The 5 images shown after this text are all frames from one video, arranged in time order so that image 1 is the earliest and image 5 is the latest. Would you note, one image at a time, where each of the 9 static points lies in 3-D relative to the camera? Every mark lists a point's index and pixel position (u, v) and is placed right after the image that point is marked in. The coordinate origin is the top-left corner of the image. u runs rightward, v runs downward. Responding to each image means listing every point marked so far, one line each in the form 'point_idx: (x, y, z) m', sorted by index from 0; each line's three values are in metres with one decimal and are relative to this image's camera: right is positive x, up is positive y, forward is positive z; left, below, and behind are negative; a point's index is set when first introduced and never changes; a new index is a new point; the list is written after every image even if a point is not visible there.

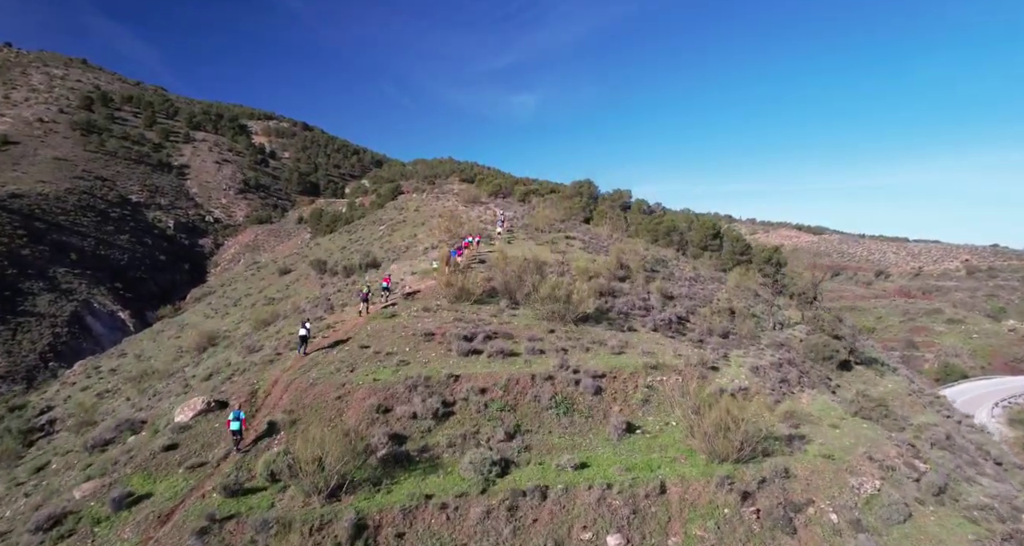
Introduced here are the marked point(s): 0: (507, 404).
0: (-0.1, -3.7, +15.0) m
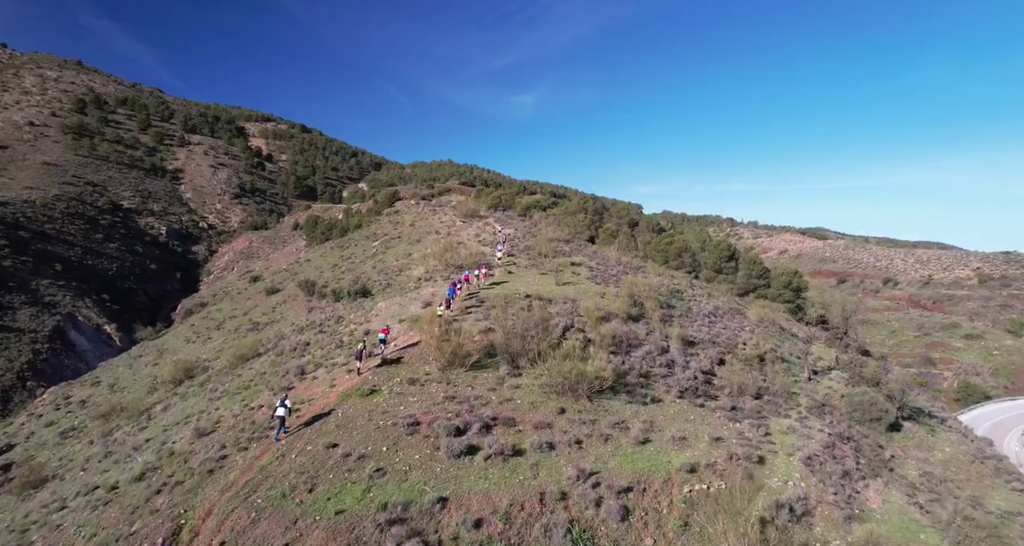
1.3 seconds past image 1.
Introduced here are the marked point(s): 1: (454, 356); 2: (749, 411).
0: (-0.1, -5.7, +11.7) m
1: (-2.0, -2.8, +18.3) m
2: (+8.5, -4.9, +19.4) m
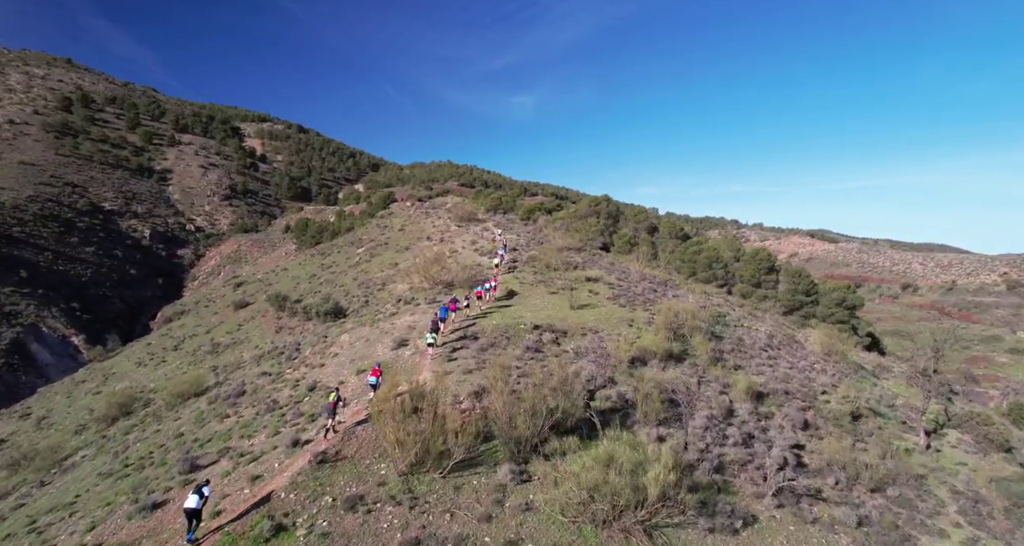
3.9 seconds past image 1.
0: (+0.1, -6.6, +4.9) m
1: (-1.8, -3.7, +11.5) m
2: (+8.6, -5.9, +12.6) m
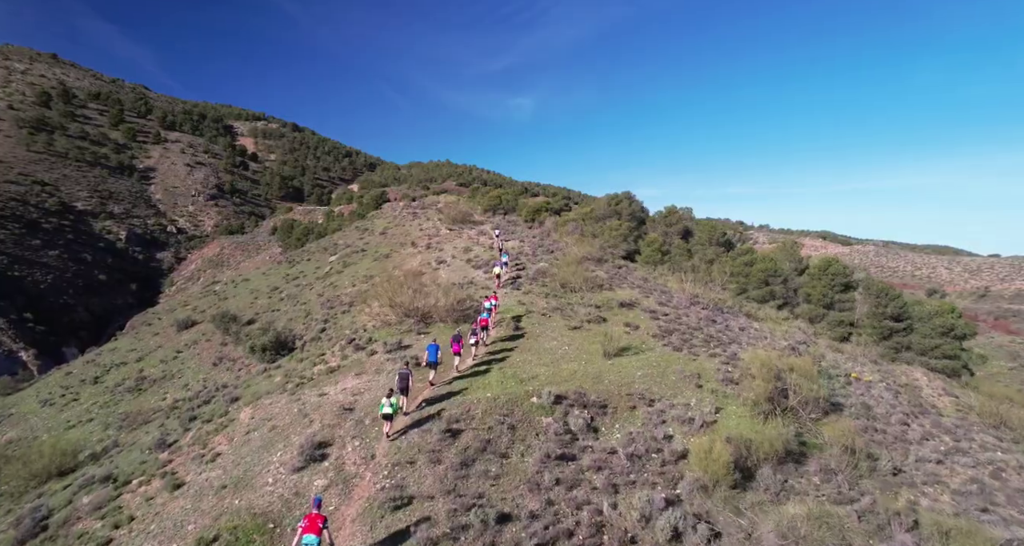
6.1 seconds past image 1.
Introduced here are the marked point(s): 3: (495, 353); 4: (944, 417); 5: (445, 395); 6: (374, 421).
0: (+0.2, -7.5, -3.8) m
1: (-1.7, -4.6, +2.8) m
2: (+8.8, -6.8, +3.9) m
3: (-0.9, -2.6, +16.4) m
4: (+14.1, -4.6, +17.6) m
5: (-1.7, -3.2, +11.9) m
6: (-3.2, -3.2, +11.9) m
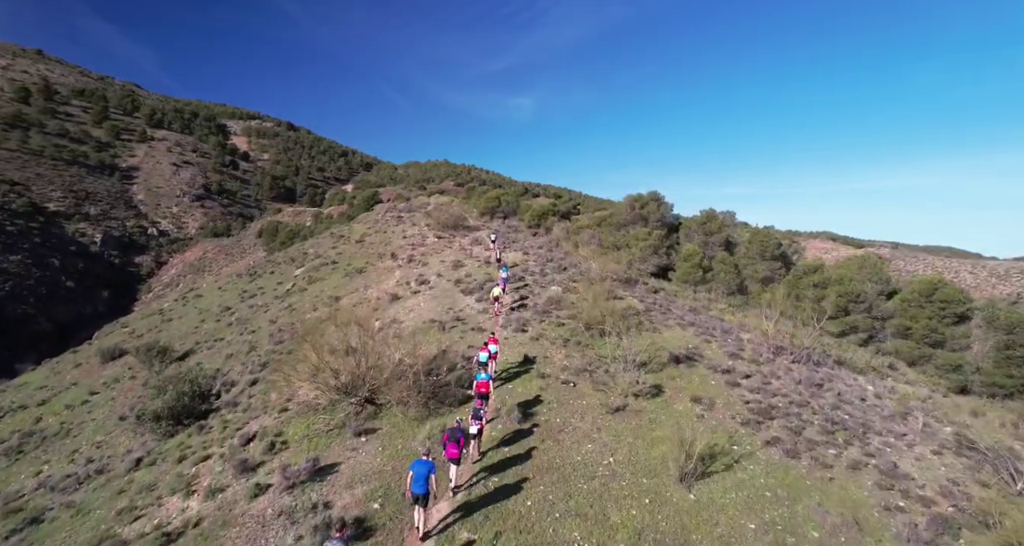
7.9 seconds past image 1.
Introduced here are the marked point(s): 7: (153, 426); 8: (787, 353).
0: (+0.3, -8.6, -11.4) m
1: (-1.6, -5.7, -4.8) m
2: (+8.9, -7.9, -3.7) m
3: (-0.8, -3.7, +8.7) m
4: (+14.2, -5.8, +9.9) m
5: (-1.6, -4.3, +4.3) m
6: (-3.1, -4.3, +4.2) m
7: (-11.6, -4.9, +17.4) m
8: (+8.8, -2.5, +17.4) m
